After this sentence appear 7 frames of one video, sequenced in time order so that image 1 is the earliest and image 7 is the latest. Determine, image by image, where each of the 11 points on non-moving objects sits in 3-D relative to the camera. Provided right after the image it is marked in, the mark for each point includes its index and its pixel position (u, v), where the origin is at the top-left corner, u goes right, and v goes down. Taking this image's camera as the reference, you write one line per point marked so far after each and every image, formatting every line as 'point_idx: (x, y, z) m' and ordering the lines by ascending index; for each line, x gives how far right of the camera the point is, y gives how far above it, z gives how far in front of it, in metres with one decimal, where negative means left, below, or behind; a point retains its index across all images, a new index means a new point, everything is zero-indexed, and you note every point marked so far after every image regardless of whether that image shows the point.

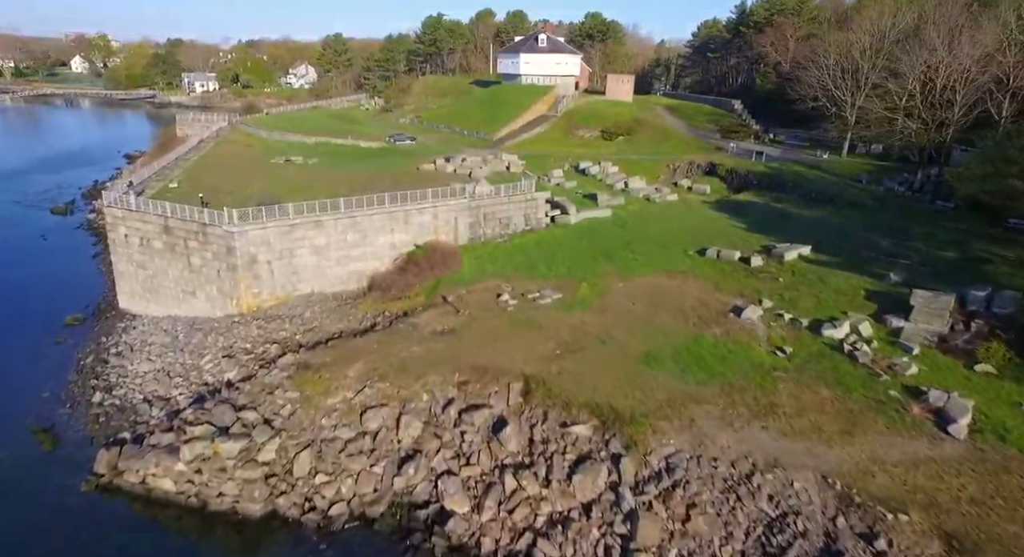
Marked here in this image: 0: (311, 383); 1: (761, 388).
0: (-6.1, -3.1, +16.8) m
1: (+7.1, -3.1, +16.0) m
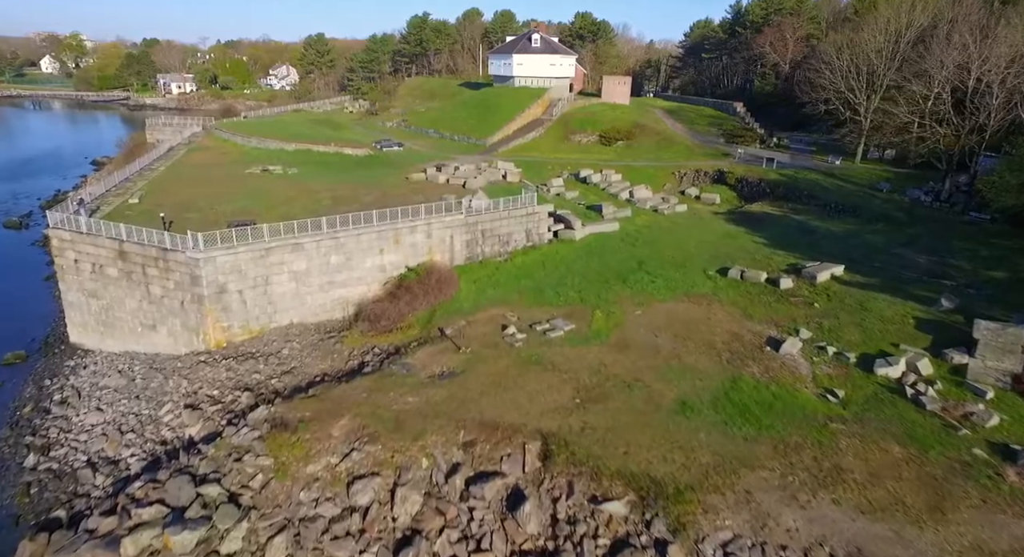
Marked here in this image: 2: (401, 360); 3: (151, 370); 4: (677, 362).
0: (-5.7, -4.2, +14.1) m
1: (+7.5, -4.0, +13.6) m
2: (-3.5, -2.6, +17.9) m
3: (-12.5, -3.2, +19.3) m
4: (+5.2, -2.6, +17.4) m
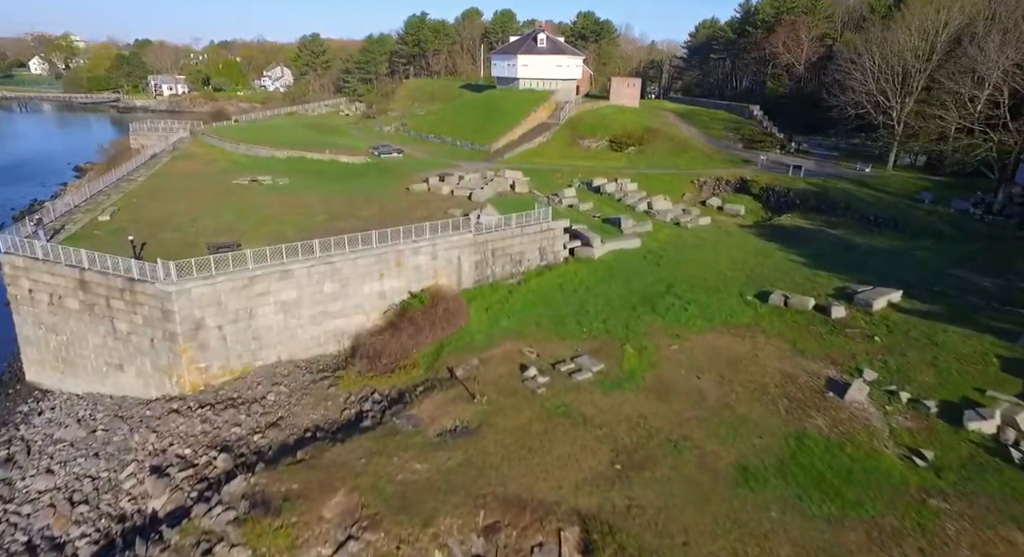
0: (-5.0, -5.2, +11.5) m
1: (+8.2, -5.0, +11.1) m
2: (-2.9, -3.6, +15.3) m
3: (-11.8, -4.2, +16.7) m
4: (+5.8, -3.6, +14.9) m
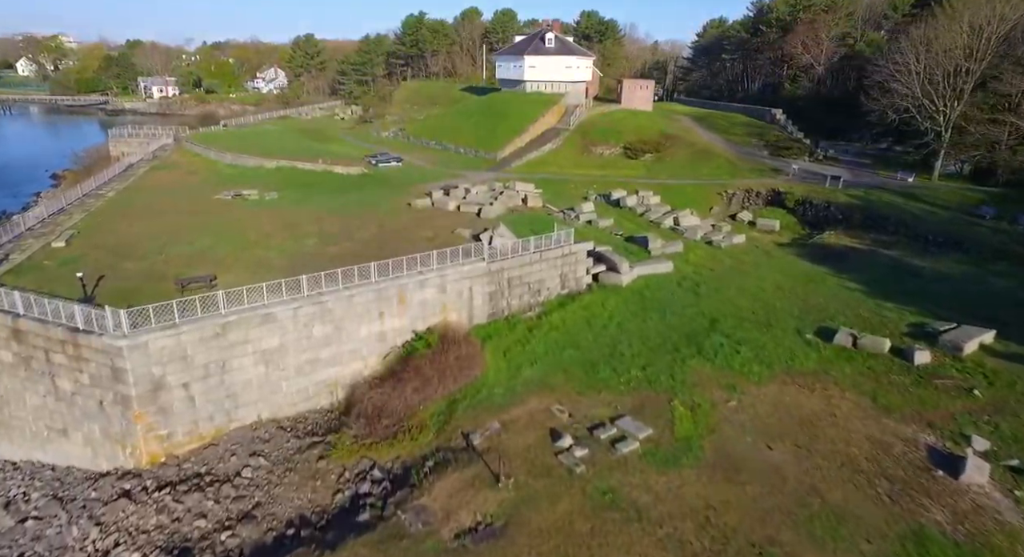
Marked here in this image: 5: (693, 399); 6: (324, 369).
0: (-4.3, -6.4, +8.4) m
1: (+8.9, -6.2, +8.1) m
2: (-2.2, -4.8, +12.2) m
3: (-11.1, -5.4, +13.5) m
4: (+6.6, -4.7, +11.9) m
5: (+5.0, -3.3, +15.5) m
6: (-5.6, -2.7, +16.6) m
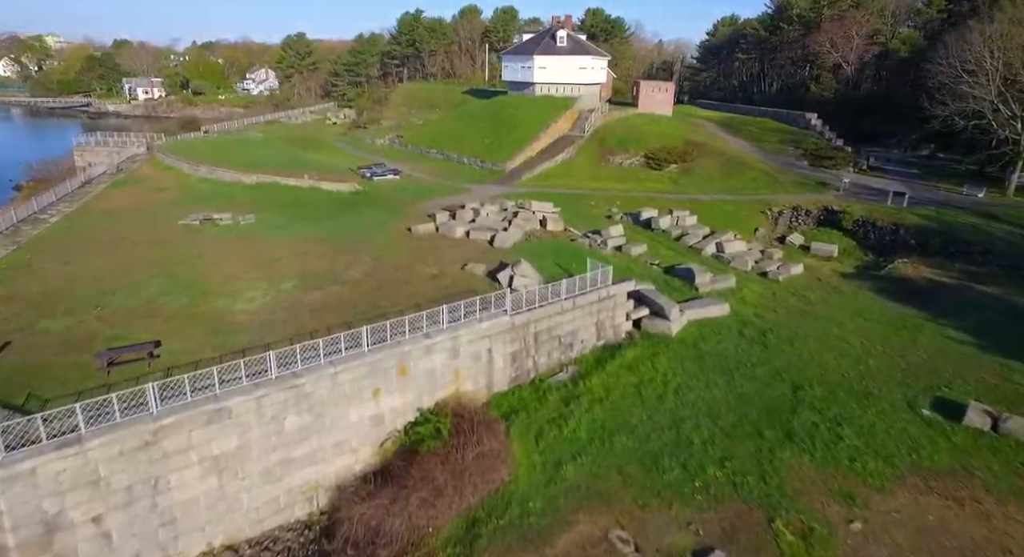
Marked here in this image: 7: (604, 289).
0: (-3.3, -8.0, +4.3) m
1: (+9.9, -7.7, +4.0) m
2: (-1.3, -6.4, +8.0) m
3: (-10.2, -7.0, +9.3) m
4: (+7.5, -6.3, +7.8) m
5: (+5.9, -4.9, +11.3) m
6: (-4.7, -4.3, +12.4) m
7: (+3.0, -0.3, +17.6) m
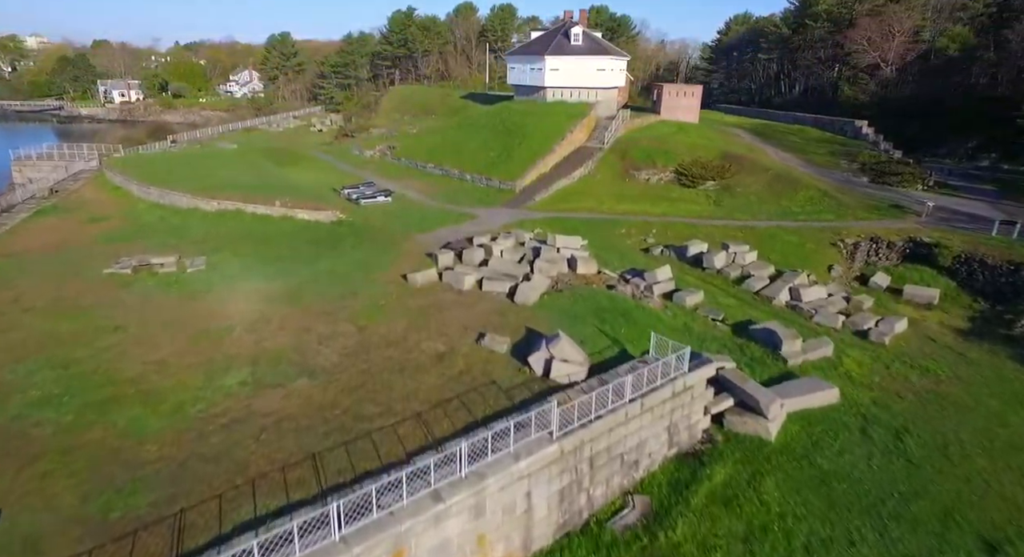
0: (-2.2, -10.0, -1.0) m
1: (+11.0, -9.6, -1.2) m
2: (-0.2, -8.3, +2.8) m
3: (-9.2, -9.1, +3.9) m
4: (+8.5, -8.2, +2.6) m
5: (+6.9, -6.8, +6.2) m
6: (-3.7, -6.3, +7.1) m
7: (+3.9, -2.3, +12.4) m
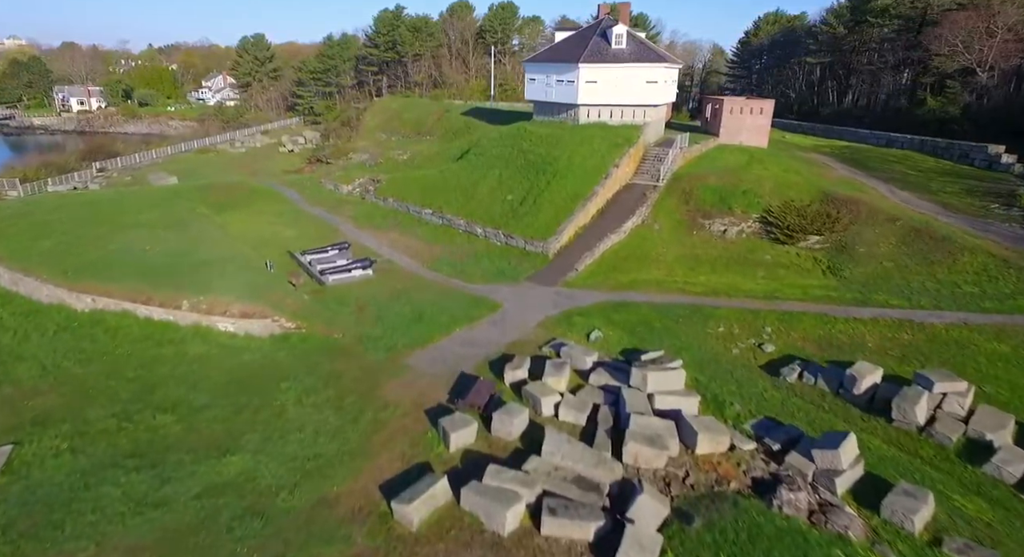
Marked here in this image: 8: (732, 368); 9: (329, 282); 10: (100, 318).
0: (-0.4, -13.7, -10.3) m
1: (+12.8, -13.2, -10.2) m
2: (+1.5, -12.1, -6.4) m
3: (-7.4, -12.9, -5.4) m
4: (+10.3, -11.8, -6.4) m
5: (+8.6, -10.5, -2.9) m
6: (-2.1, -10.1, -2.2) m
7: (+5.5, -6.1, +3.3) m
8: (+6.1, -2.4, +14.7) m
9: (-5.9, 0.0, +17.4) m
10: (-11.3, -1.0, +15.1) m
